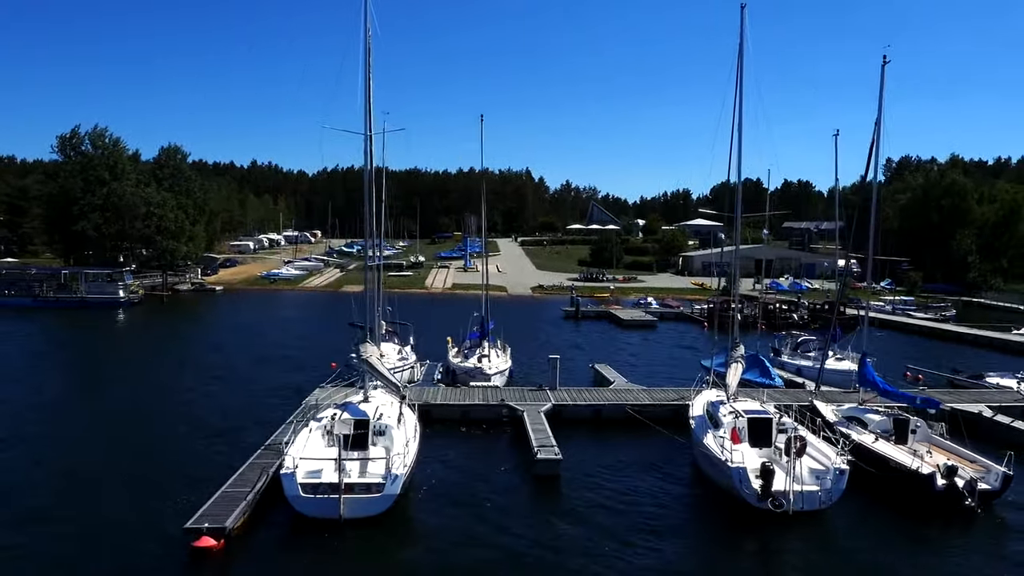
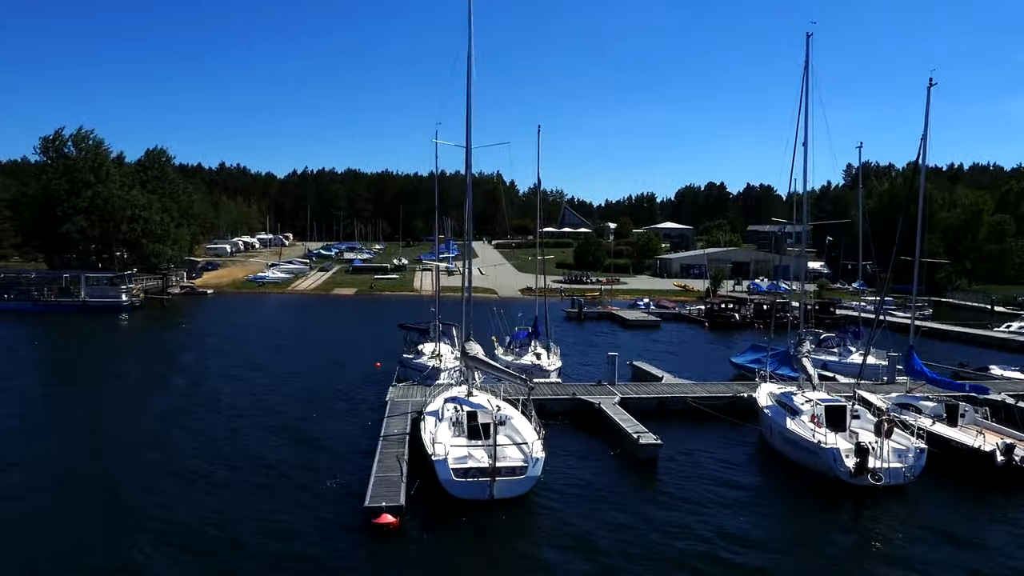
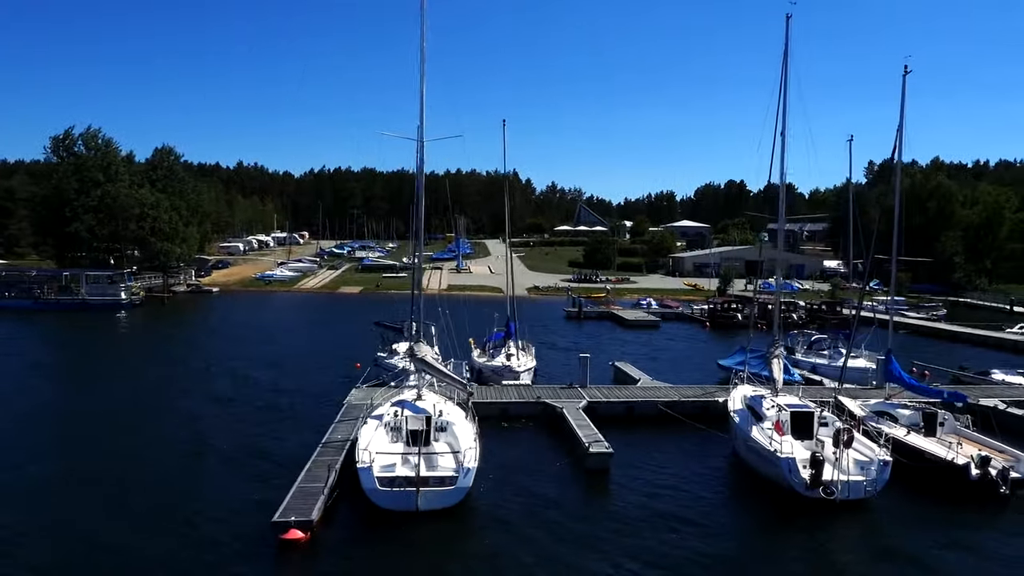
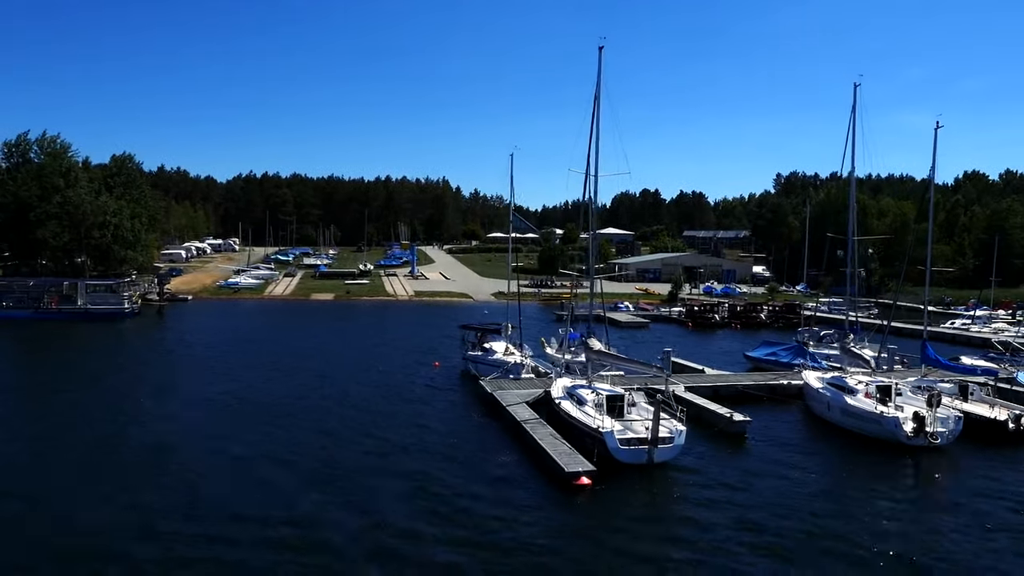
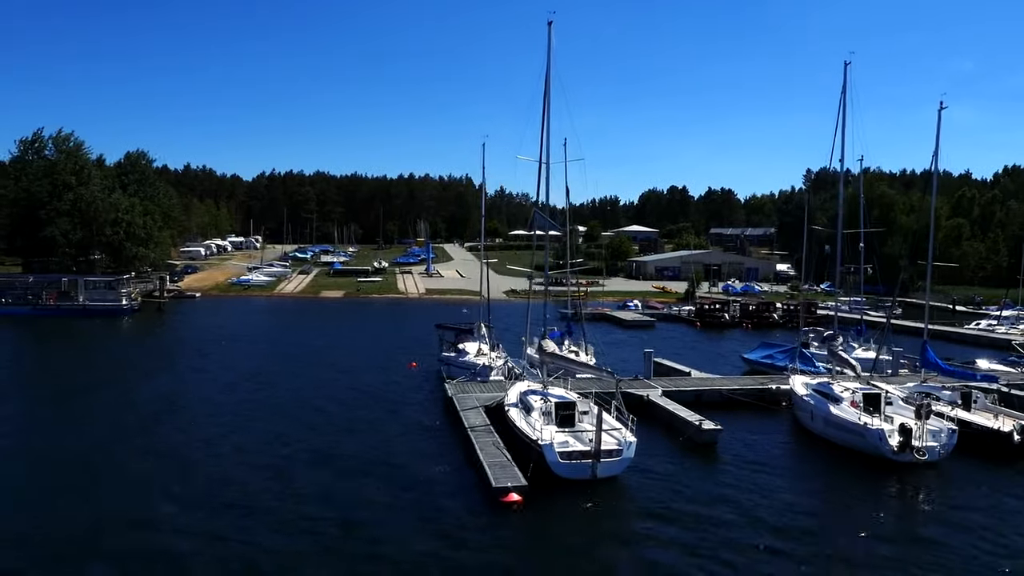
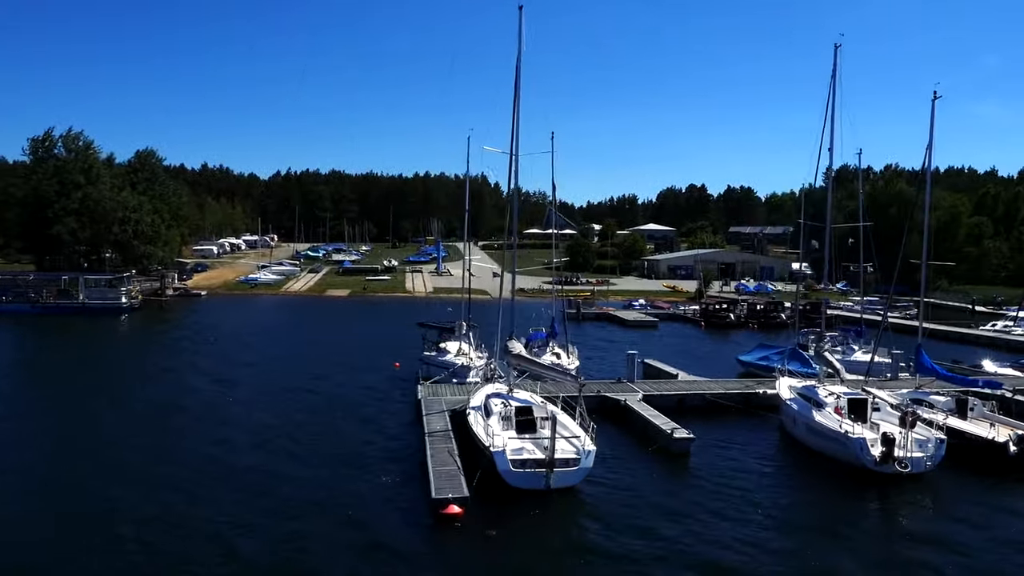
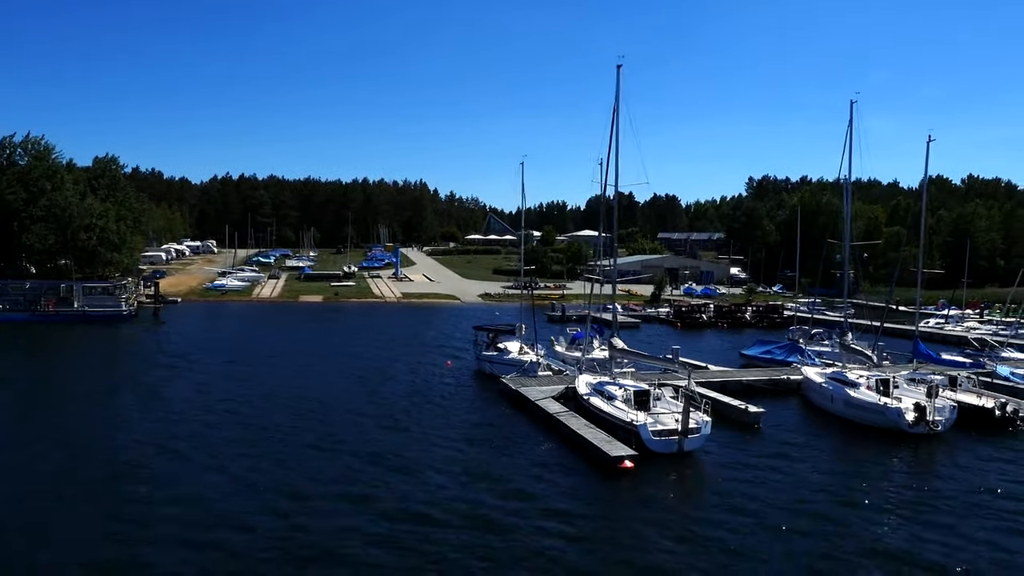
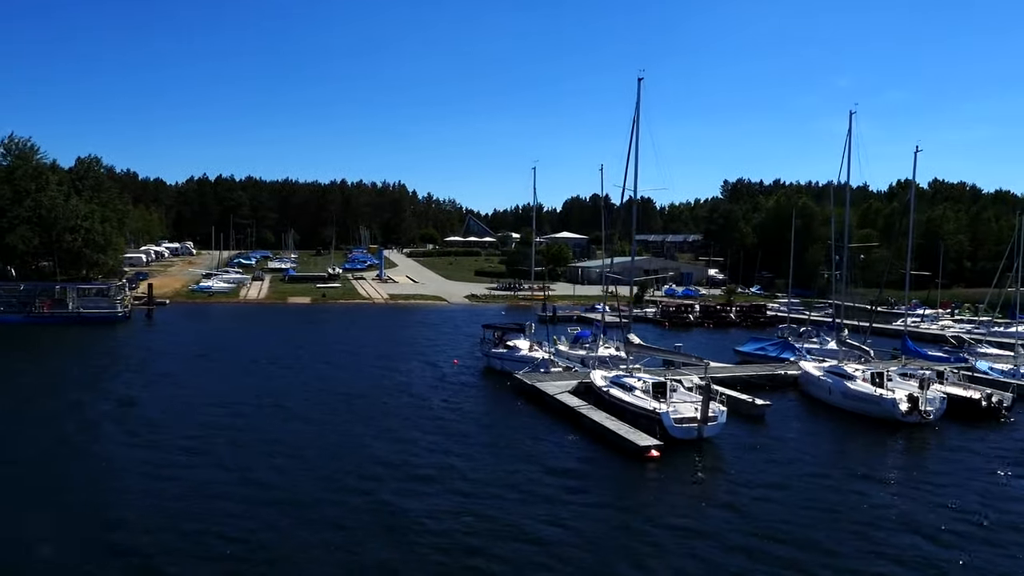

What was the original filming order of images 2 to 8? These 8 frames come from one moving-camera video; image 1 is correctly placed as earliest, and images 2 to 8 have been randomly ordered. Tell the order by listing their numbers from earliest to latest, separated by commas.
3, 2, 6, 5, 4, 7, 8
